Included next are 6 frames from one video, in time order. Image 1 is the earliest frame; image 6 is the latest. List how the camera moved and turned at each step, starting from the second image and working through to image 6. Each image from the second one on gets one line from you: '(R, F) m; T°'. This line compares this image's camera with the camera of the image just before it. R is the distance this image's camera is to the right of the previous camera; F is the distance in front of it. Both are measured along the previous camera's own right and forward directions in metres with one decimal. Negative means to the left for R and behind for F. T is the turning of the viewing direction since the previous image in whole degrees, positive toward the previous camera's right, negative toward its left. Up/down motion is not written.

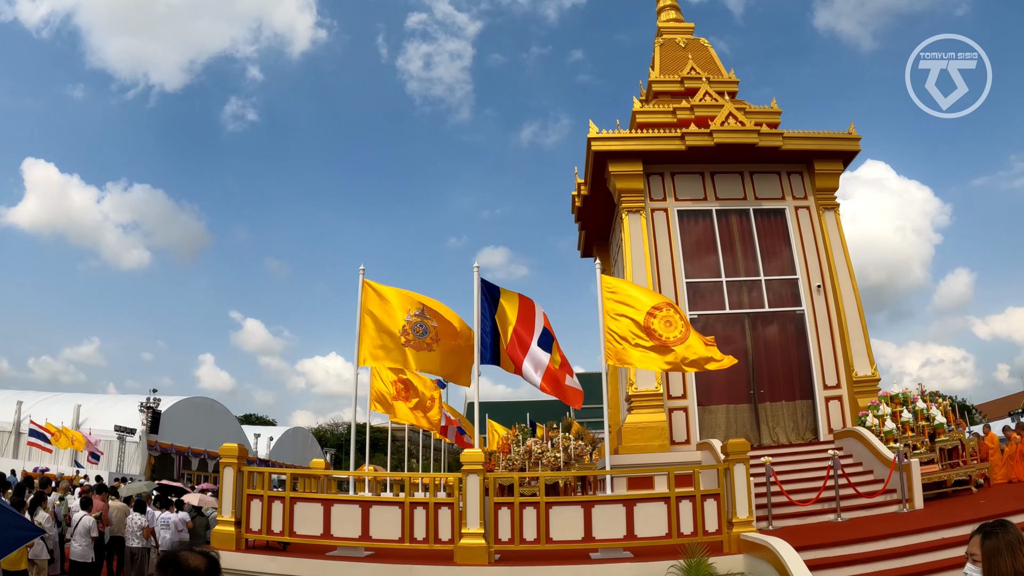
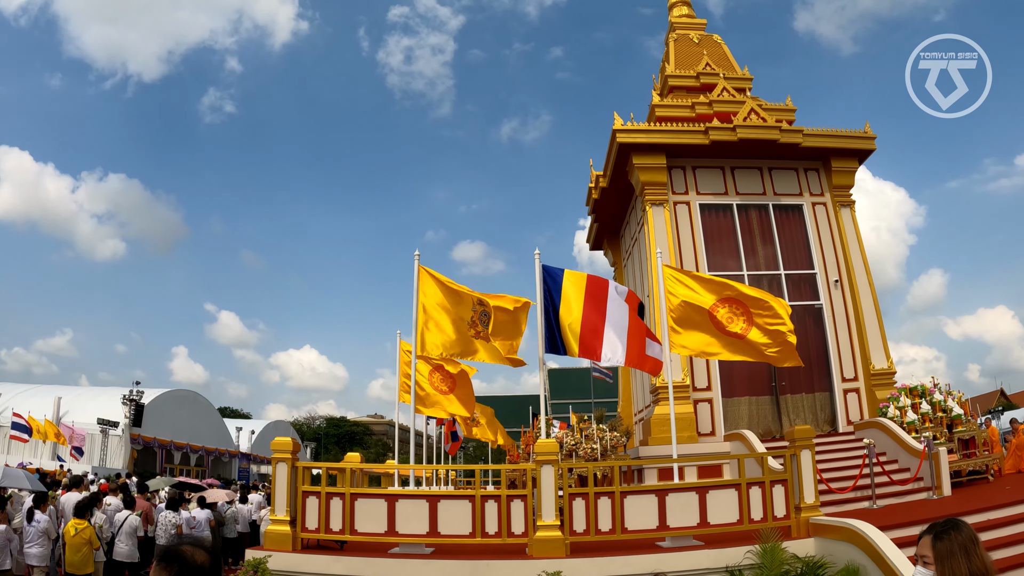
(-1.1, 0.0) m; +2°
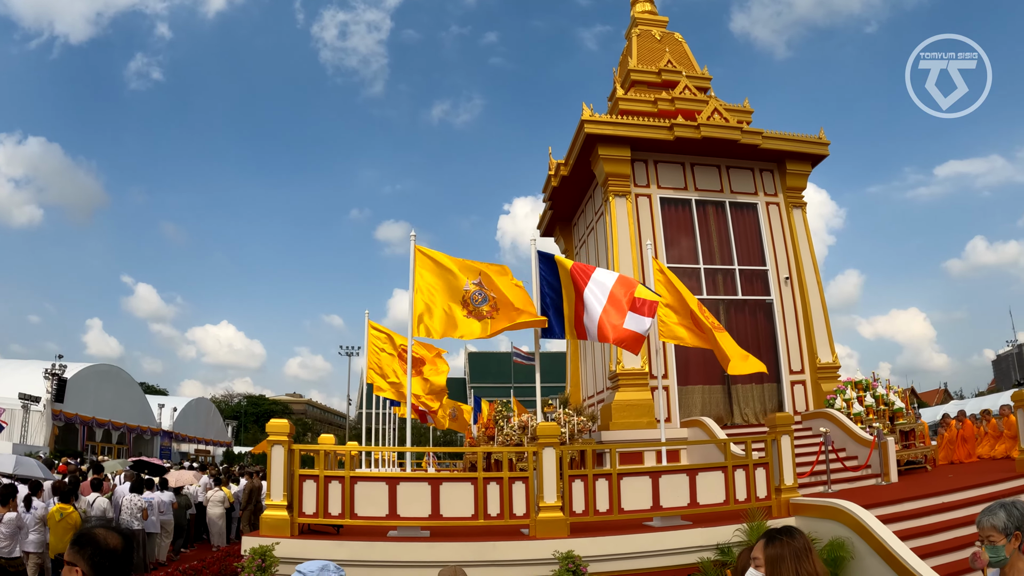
(-0.7, +0.1) m; +5°
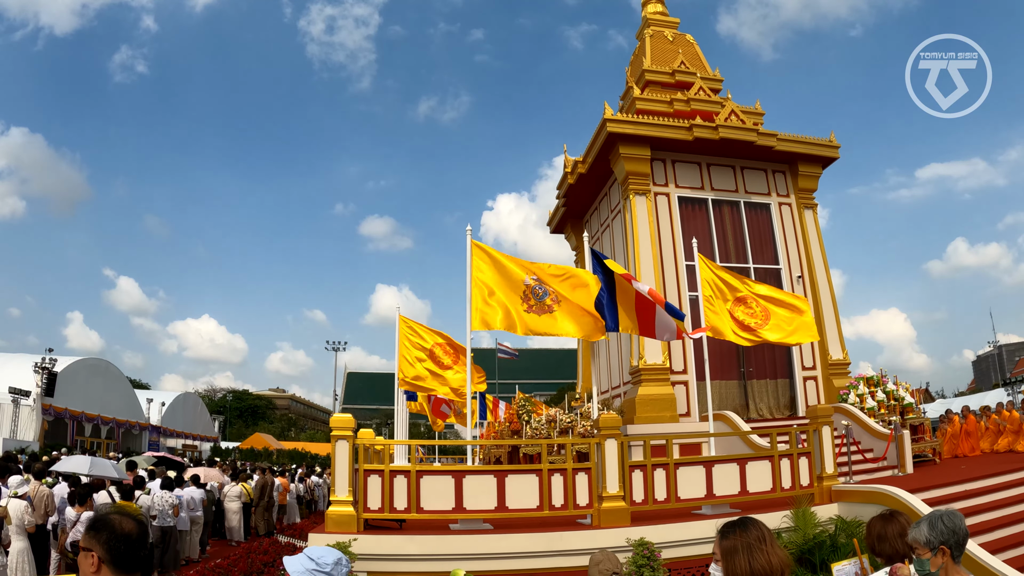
(-0.9, -0.3) m; +1°
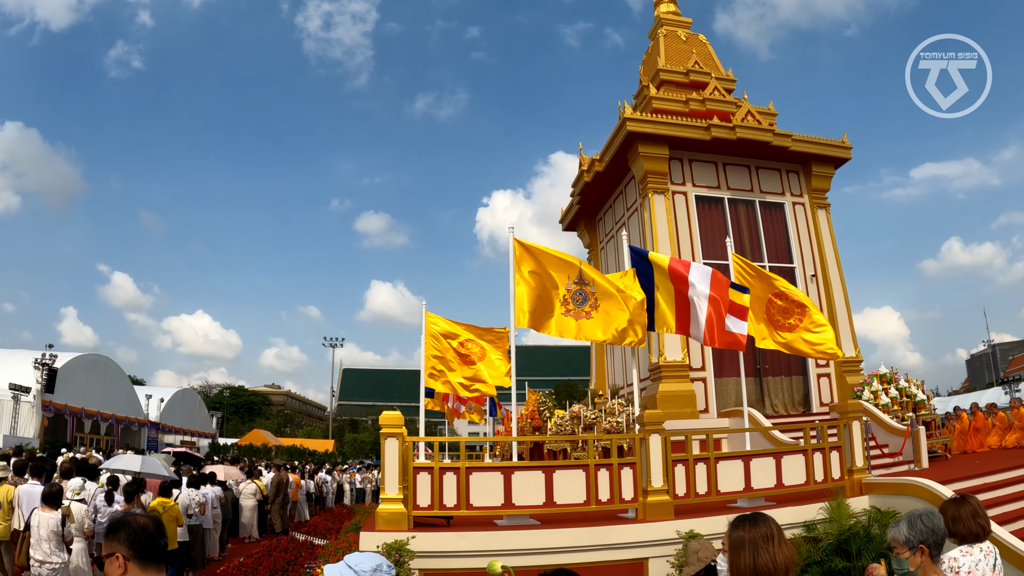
(-0.6, -0.2) m; 0°
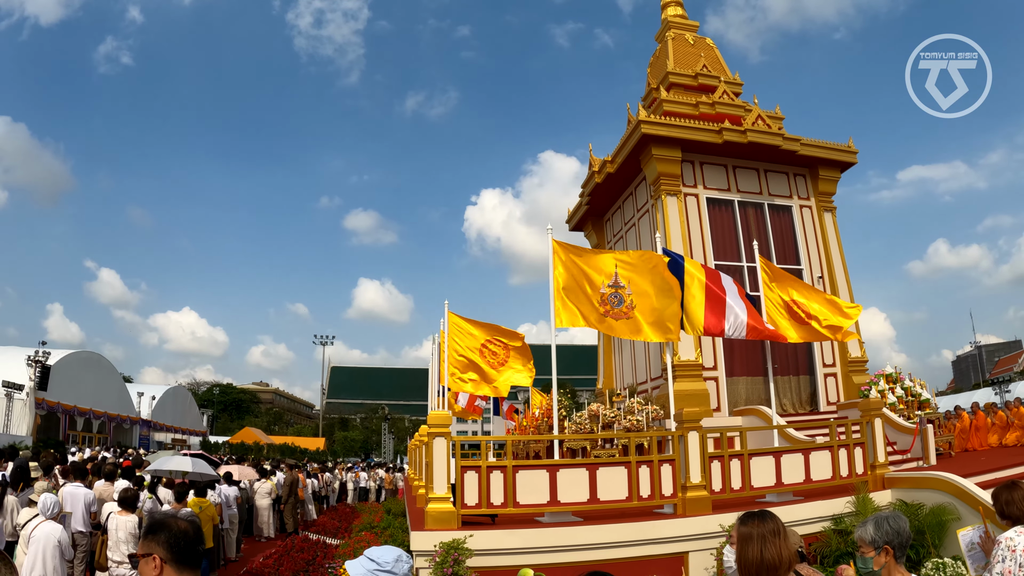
(-0.7, -0.3) m; +1°
